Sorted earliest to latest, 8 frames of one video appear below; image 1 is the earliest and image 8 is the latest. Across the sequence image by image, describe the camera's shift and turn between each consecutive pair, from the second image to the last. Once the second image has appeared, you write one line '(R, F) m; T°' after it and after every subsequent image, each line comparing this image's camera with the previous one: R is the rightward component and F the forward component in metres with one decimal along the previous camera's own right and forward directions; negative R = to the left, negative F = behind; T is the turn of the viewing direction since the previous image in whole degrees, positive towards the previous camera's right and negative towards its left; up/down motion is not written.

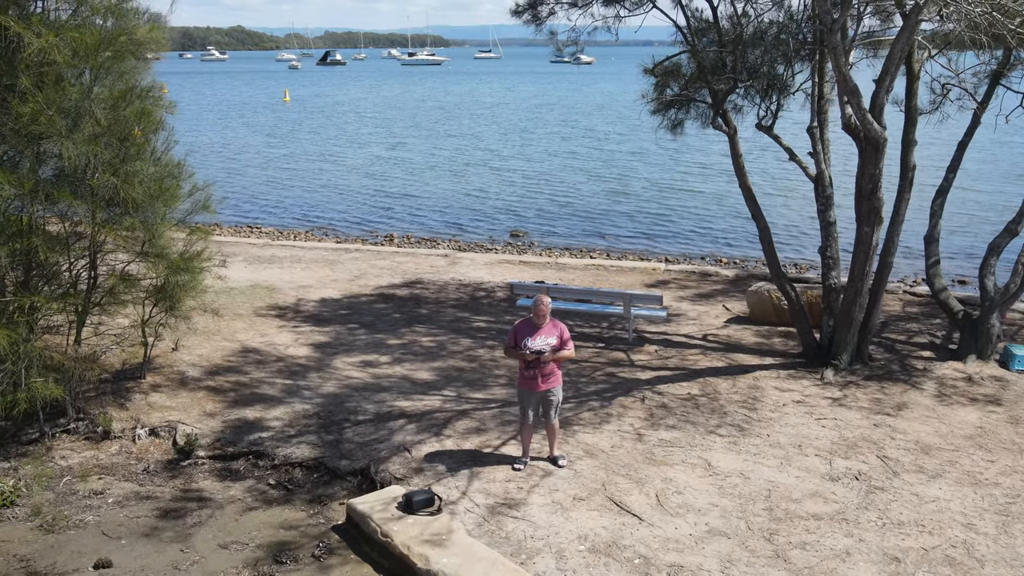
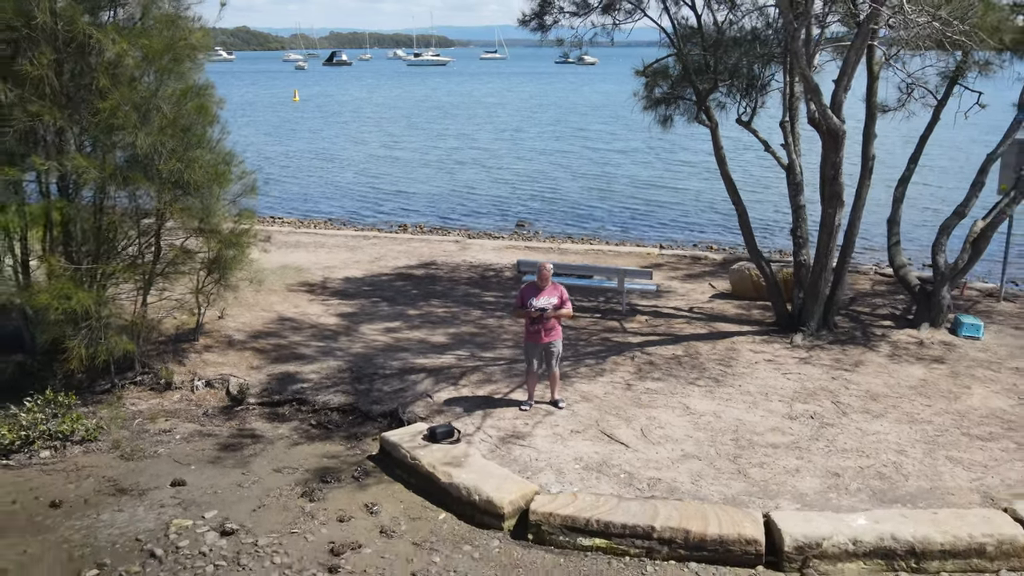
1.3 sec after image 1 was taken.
(0.0, -1.0) m; 0°
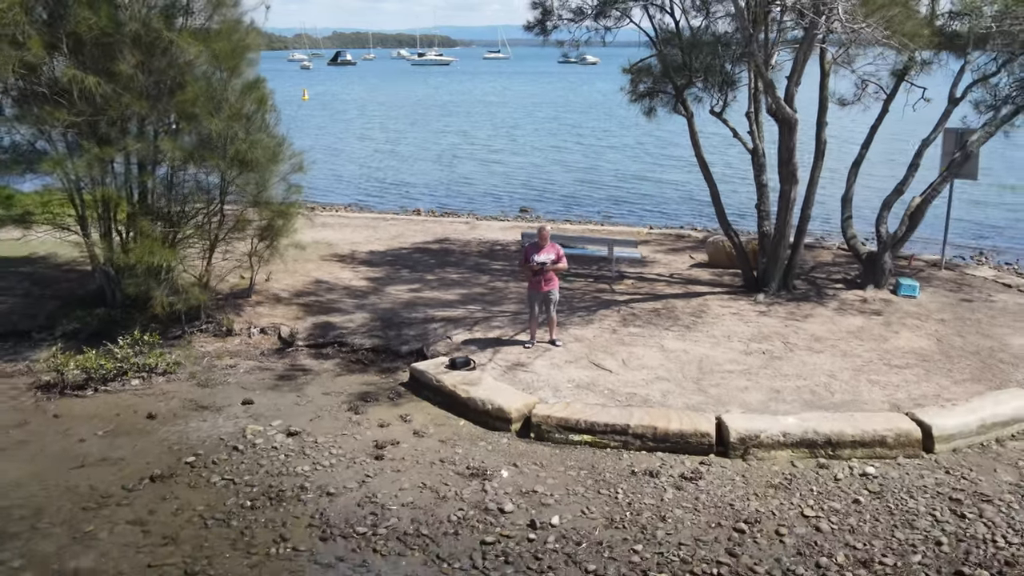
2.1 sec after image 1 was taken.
(0.0, -1.5) m; 0°
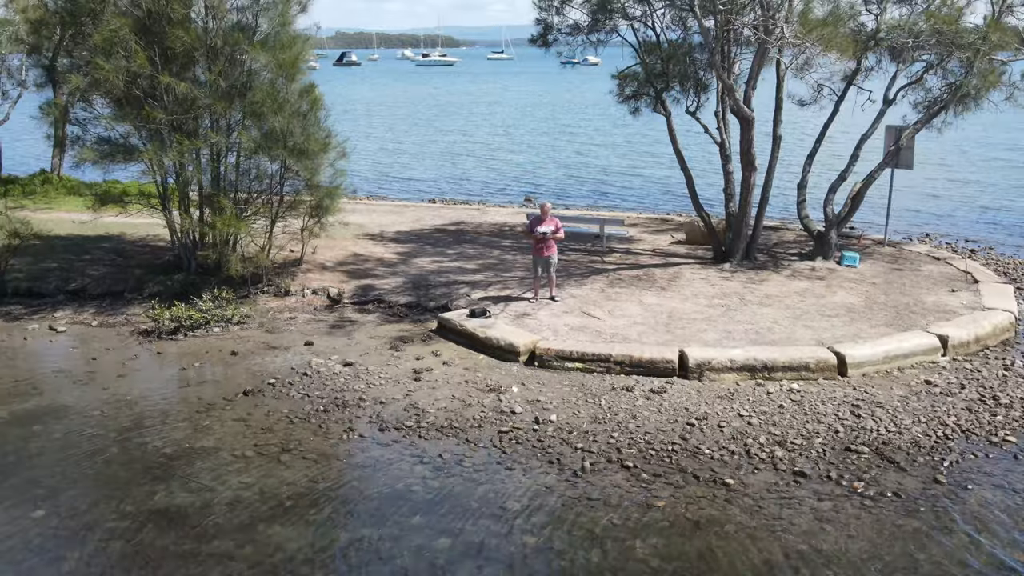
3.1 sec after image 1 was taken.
(-0.1, -1.9) m; 0°
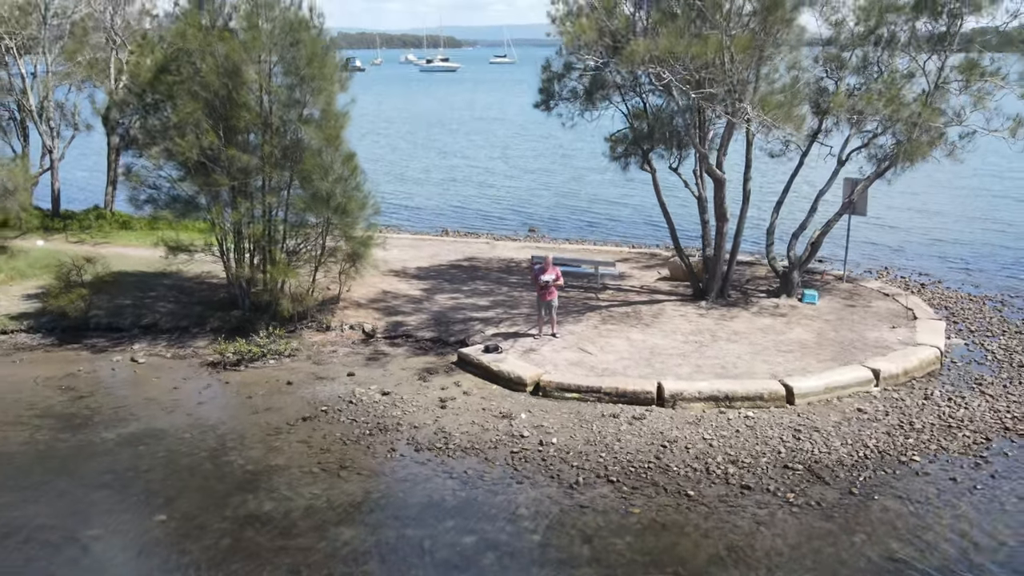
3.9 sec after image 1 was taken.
(-0.1, -1.9) m; 0°
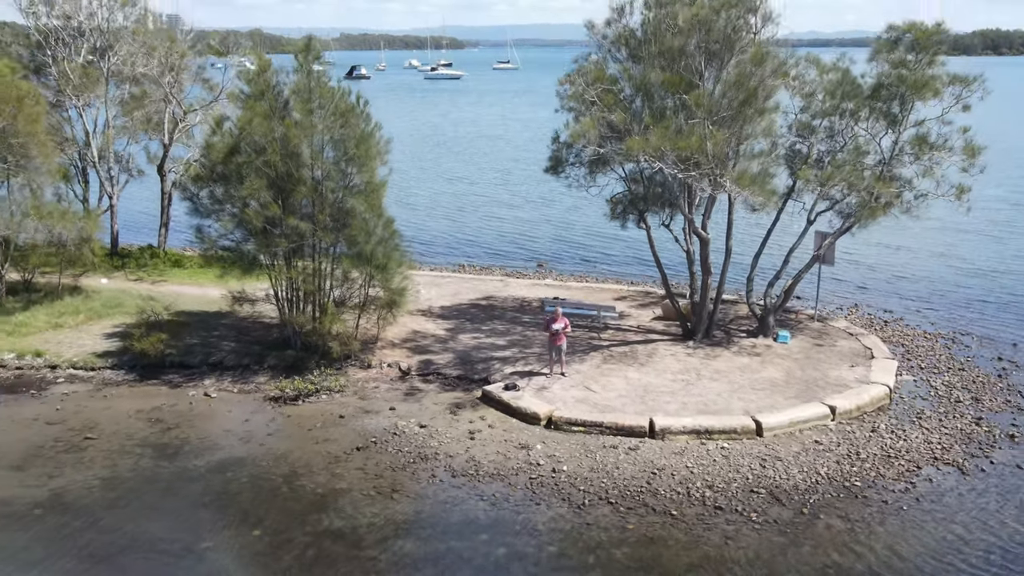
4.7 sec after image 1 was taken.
(-0.2, -2.2) m; 0°
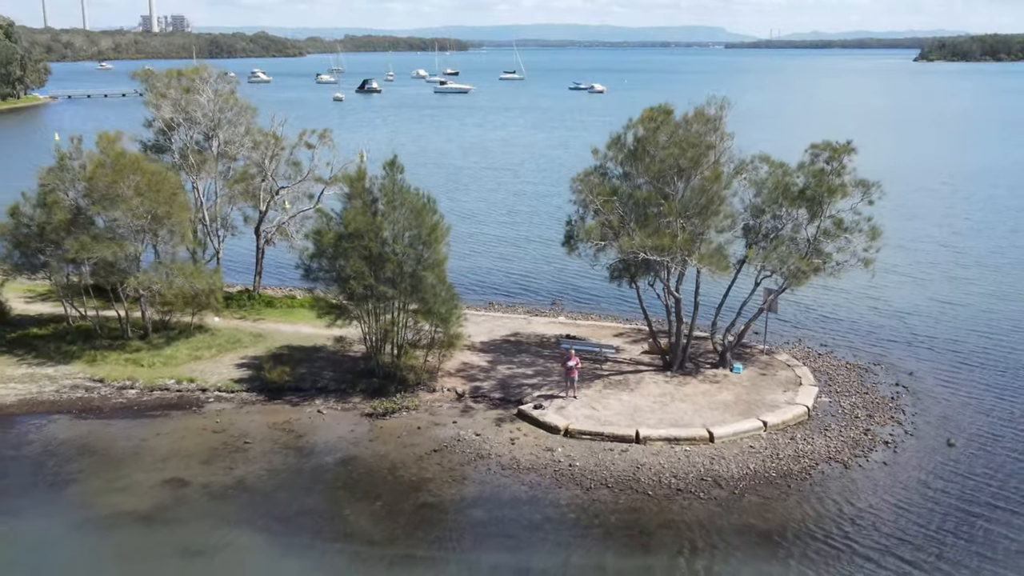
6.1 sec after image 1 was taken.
(-0.5, -5.7) m; 0°
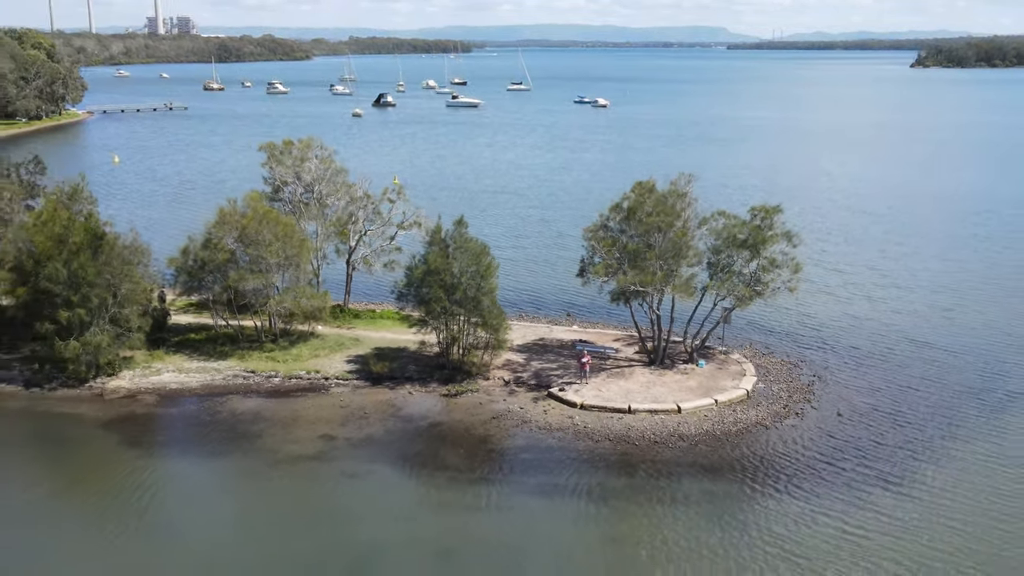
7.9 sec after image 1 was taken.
(-0.9, -8.9) m; 0°
